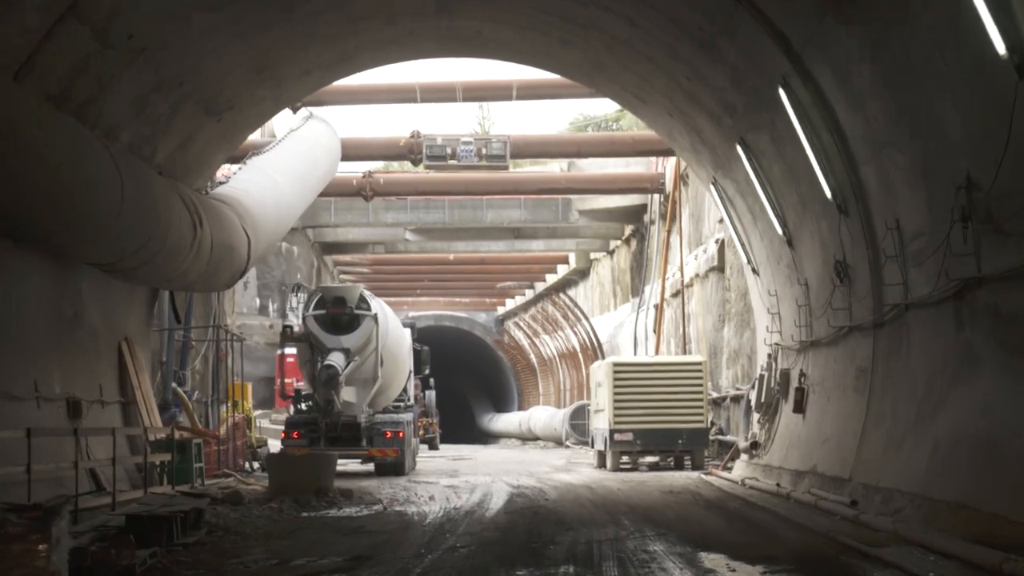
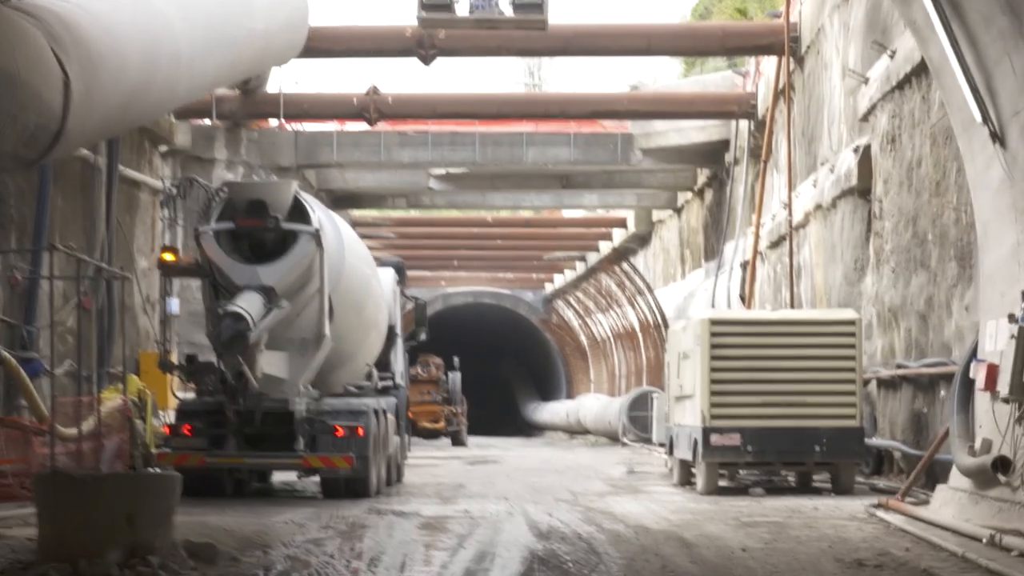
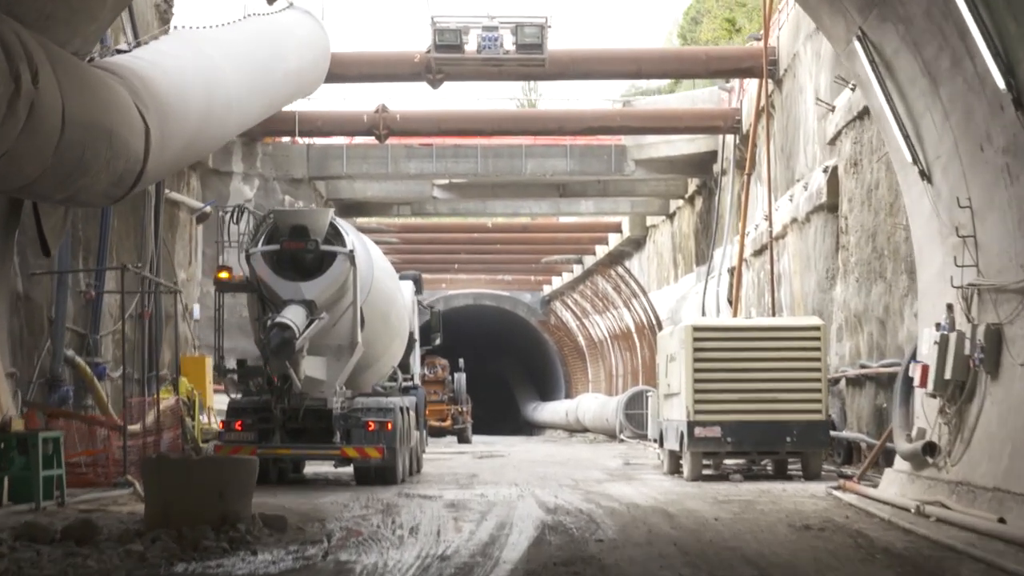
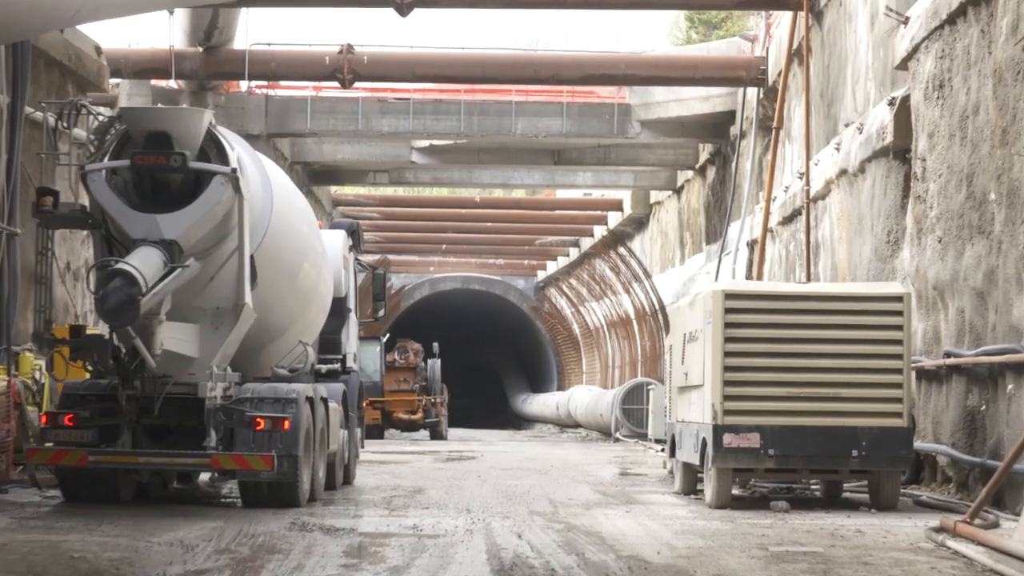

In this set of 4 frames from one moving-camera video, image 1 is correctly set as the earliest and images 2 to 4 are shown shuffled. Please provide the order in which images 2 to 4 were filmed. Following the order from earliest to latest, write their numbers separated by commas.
3, 2, 4
